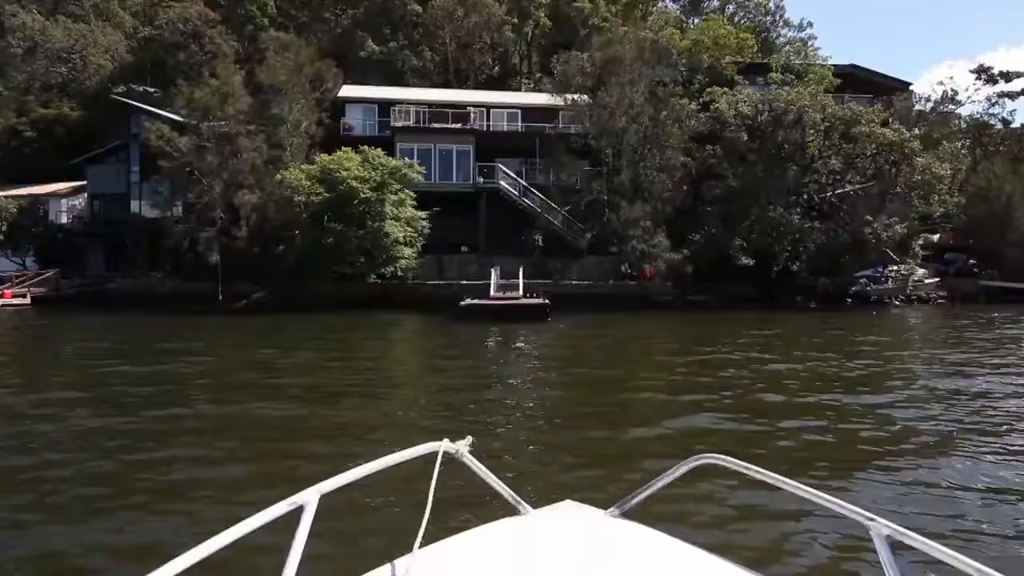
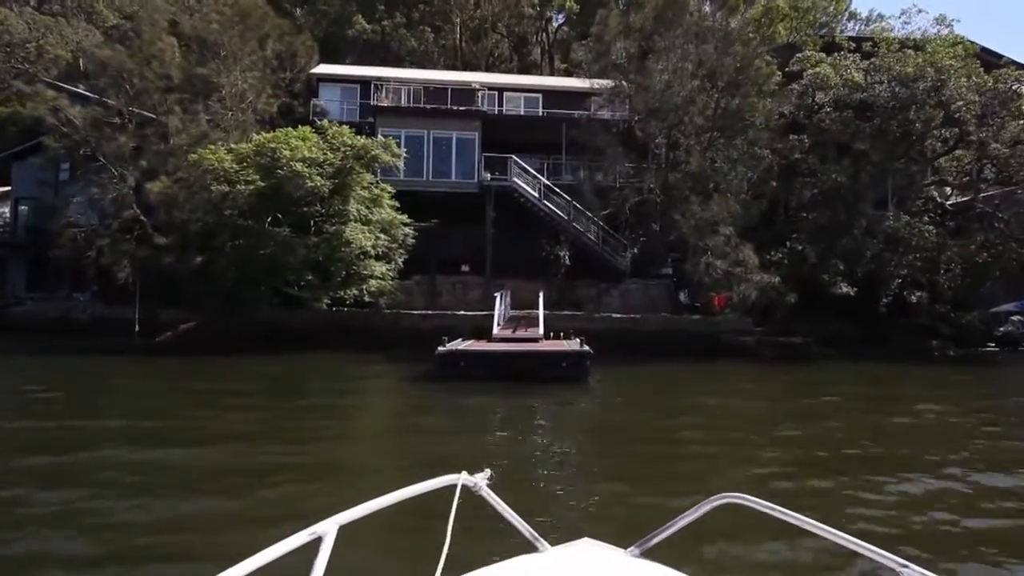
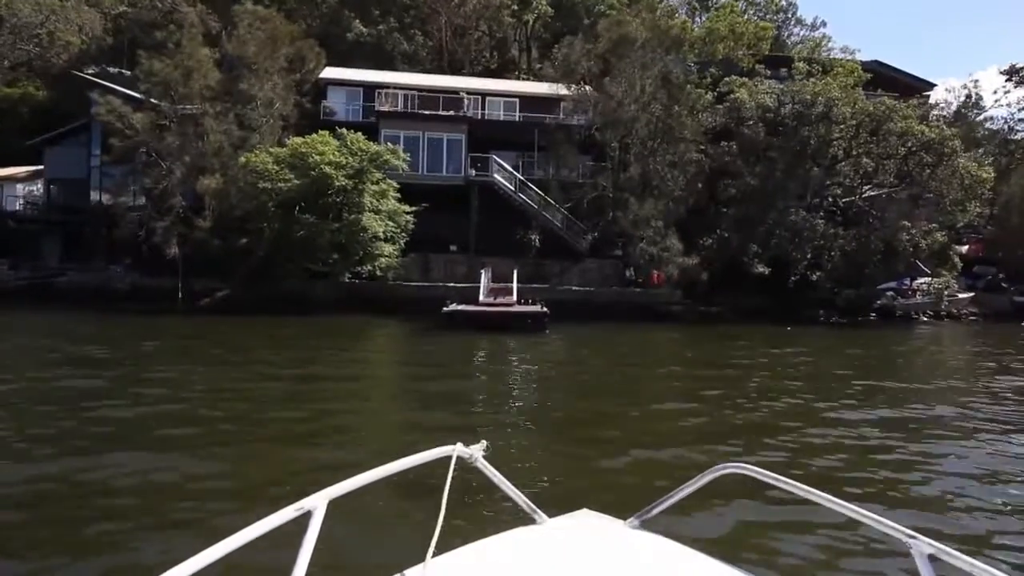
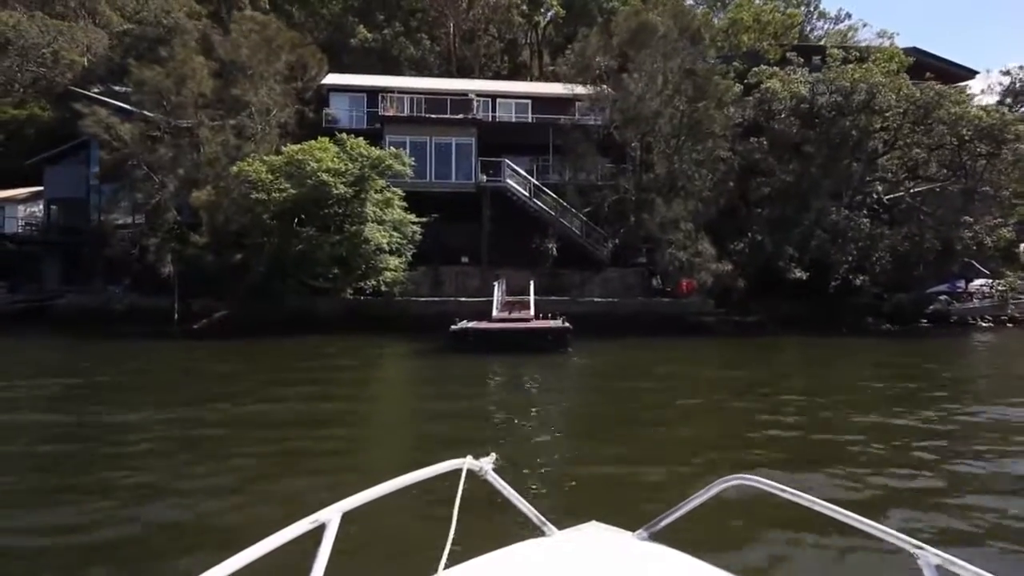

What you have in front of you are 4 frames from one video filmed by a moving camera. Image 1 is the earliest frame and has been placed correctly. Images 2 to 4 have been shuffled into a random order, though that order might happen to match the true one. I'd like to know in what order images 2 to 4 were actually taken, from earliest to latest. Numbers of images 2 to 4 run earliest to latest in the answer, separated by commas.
3, 4, 2
